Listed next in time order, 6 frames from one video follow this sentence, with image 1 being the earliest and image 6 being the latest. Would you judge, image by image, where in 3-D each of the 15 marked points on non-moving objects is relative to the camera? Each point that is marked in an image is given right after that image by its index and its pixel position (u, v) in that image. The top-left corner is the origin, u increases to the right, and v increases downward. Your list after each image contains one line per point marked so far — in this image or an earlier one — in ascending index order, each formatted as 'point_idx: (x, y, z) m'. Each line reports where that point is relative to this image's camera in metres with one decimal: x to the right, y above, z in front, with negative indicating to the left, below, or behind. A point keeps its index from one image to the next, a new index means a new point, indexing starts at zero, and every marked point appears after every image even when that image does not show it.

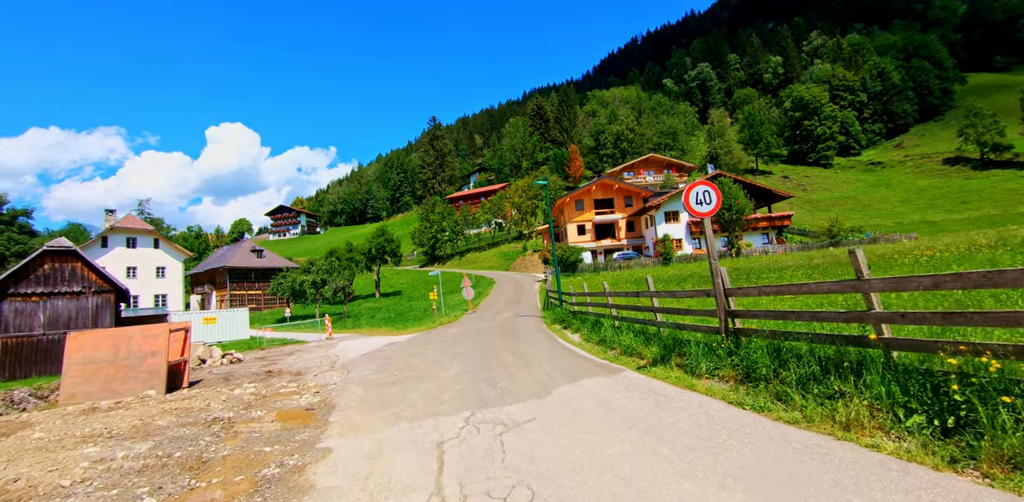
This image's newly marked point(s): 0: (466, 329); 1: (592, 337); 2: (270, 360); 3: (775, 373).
0: (-1.9, -3.3, +18.5) m
1: (+2.1, -2.3, +11.9) m
2: (-10.2, -4.6, +18.8) m
3: (+3.6, -1.7, +6.1) m
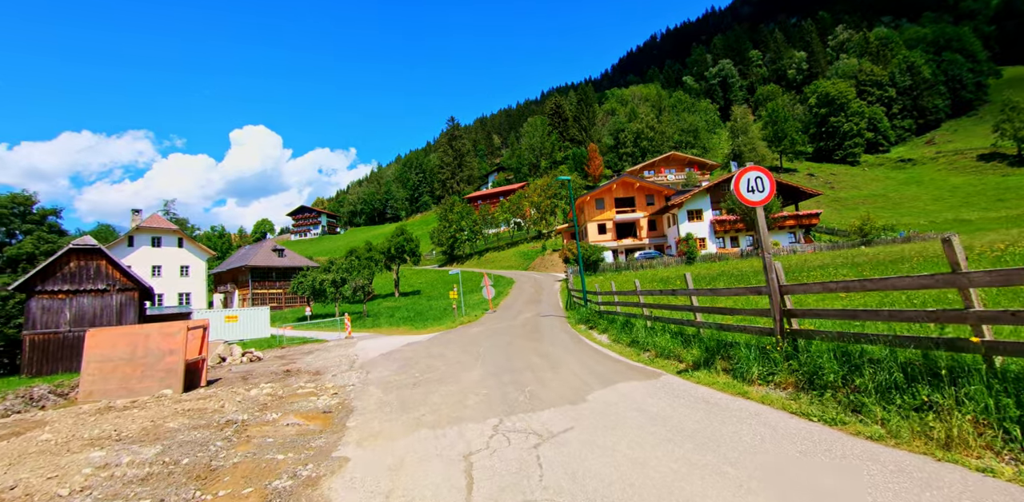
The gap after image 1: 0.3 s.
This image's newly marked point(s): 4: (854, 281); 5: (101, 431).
0: (-1.0, -3.2, +18.0) m
1: (+2.8, -2.2, +11.2) m
2: (-9.3, -4.5, +18.6) m
3: (+4.0, -1.6, +5.4) m
4: (+4.3, -0.4, +5.6) m
5: (-6.4, -2.8, +6.9) m
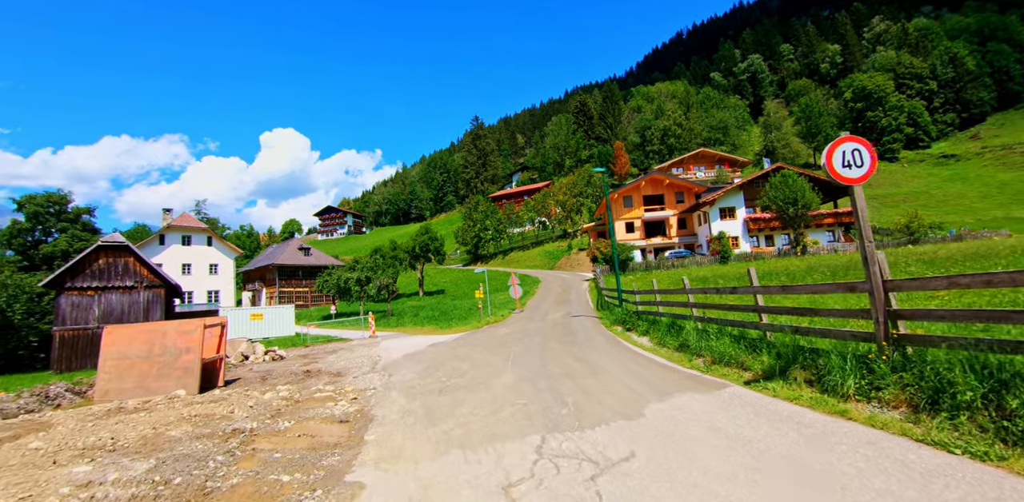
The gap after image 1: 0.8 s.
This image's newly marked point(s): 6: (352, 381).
0: (+0.1, -3.0, +17.0) m
1: (+3.6, -2.1, +10.1) m
2: (-8.1, -4.4, +18.1) m
3: (+4.5, -1.4, +4.2) m
4: (+4.8, -0.2, +4.4) m
5: (-5.8, -2.6, +6.2) m
6: (-3.9, -3.2, +11.0) m
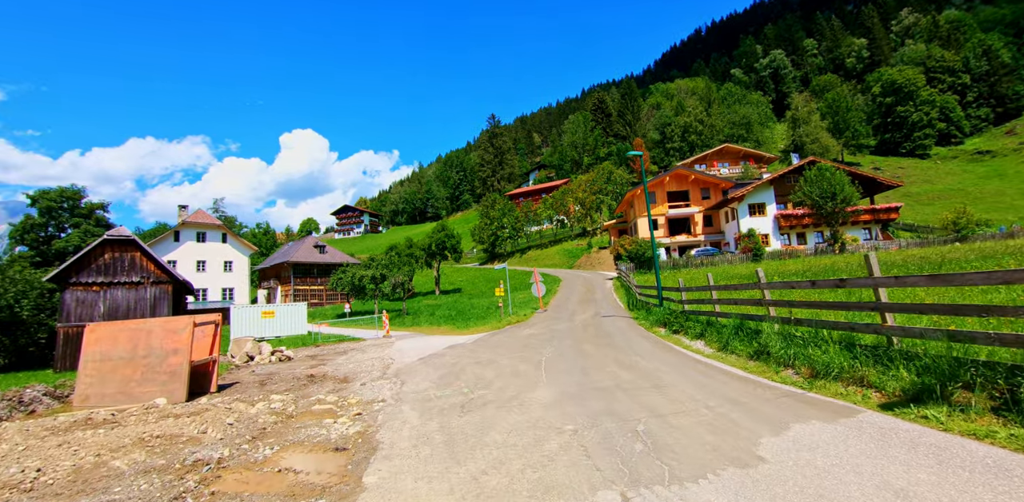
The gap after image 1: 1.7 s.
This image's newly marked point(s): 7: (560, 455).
0: (+1.0, -2.8, +15.3) m
1: (+4.2, -1.8, +8.3) m
2: (-7.2, -4.1, +16.7) m
3: (+5.0, -1.2, +2.4) m
4: (+5.3, 0.0, +2.6) m
5: (-5.3, -2.3, +4.8) m
6: (-3.3, -2.9, +9.5) m
7: (+0.5, -2.0, +4.4) m
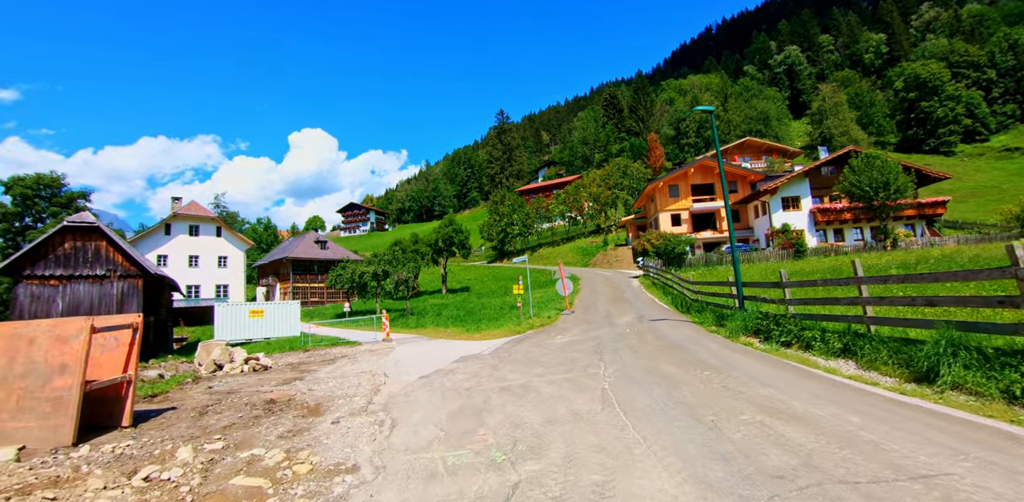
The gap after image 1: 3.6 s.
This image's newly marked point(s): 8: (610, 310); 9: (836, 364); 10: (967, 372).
0: (+1.8, -2.3, +11.9) m
1: (+4.9, -1.4, +4.8) m
2: (-6.4, -3.6, +13.4) m
3: (+5.6, -0.8, -1.1) m
4: (+5.9, +0.4, -0.9) m
5: (-4.6, -1.9, +1.4) m
6: (-2.5, -2.5, +6.1) m
7: (+1.1, -1.5, +0.9) m
8: (+3.9, -2.3, +18.3) m
9: (+4.9, -1.7, +6.9) m
10: (+5.0, -1.3, +4.9) m
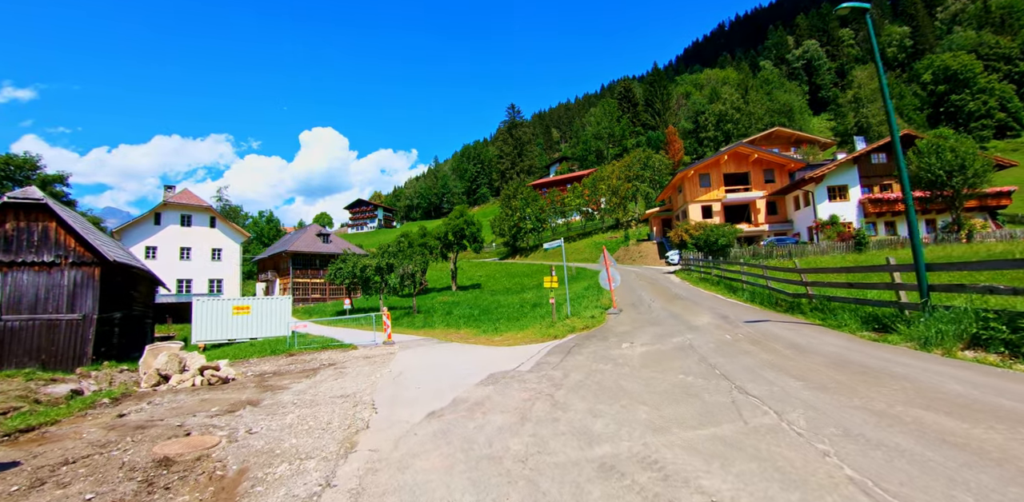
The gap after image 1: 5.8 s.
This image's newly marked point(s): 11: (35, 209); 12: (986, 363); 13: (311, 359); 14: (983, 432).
0: (+2.8, -1.8, +8.0) m
1: (+5.7, -0.8, +0.9) m
2: (-5.4, -3.0, +9.7) m
3: (+6.3, -0.2, -5.1) m
4: (+6.6, +1.0, -4.8) m
5: (-3.9, -1.3, -2.3) m
6: (-1.7, -1.9, +2.3) m
7: (+1.9, -1.0, -2.9) m
8: (+4.9, -1.8, +14.4) m
9: (+5.7, -1.2, +3.0) m
10: (+5.8, -0.8, +1.0) m
11: (-18.9, +1.7, +17.7) m
12: (+5.8, -1.4, +5.5) m
13: (-6.6, -3.5, +14.6) m
14: (+3.5, -1.4, +3.4) m
